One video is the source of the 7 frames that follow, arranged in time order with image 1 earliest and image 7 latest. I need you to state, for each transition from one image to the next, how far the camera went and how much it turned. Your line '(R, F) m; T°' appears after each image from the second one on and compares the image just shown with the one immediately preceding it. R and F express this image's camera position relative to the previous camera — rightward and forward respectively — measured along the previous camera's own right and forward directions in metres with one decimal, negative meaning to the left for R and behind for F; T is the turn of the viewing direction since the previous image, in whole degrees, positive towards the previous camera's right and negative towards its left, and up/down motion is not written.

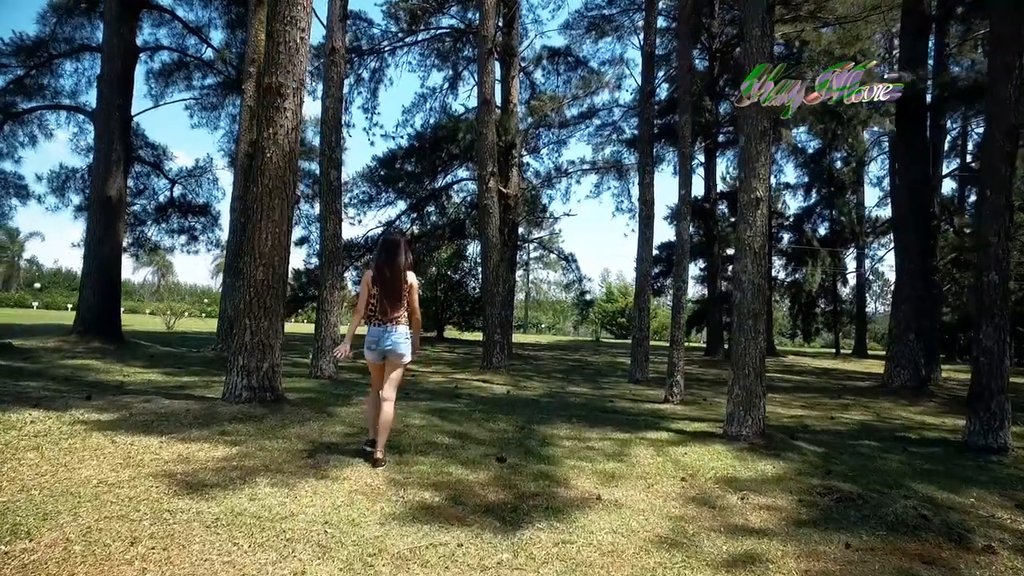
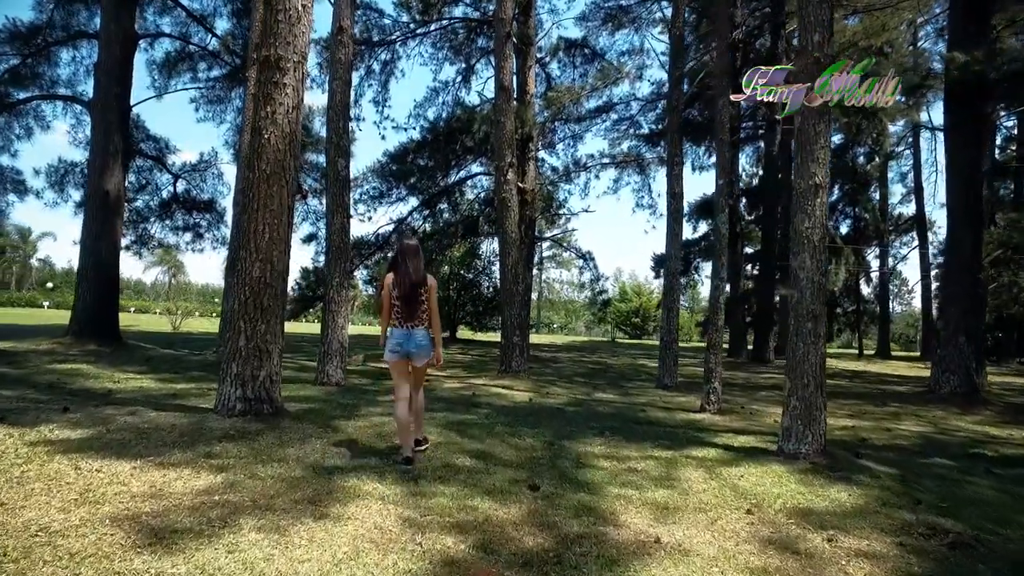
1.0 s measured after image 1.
(-0.2, +0.8) m; -1°
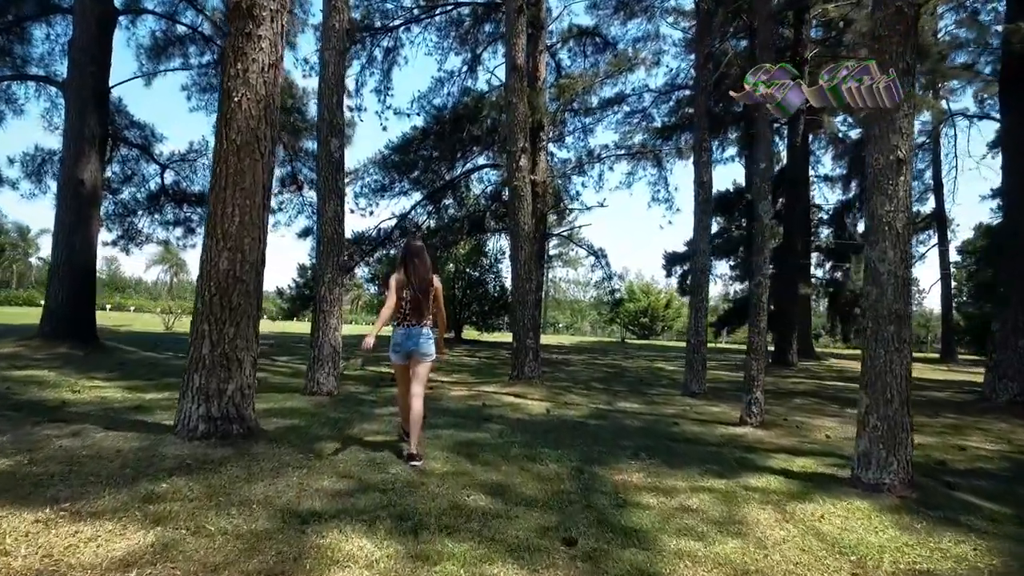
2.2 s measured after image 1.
(-0.1, +1.1) m; 0°
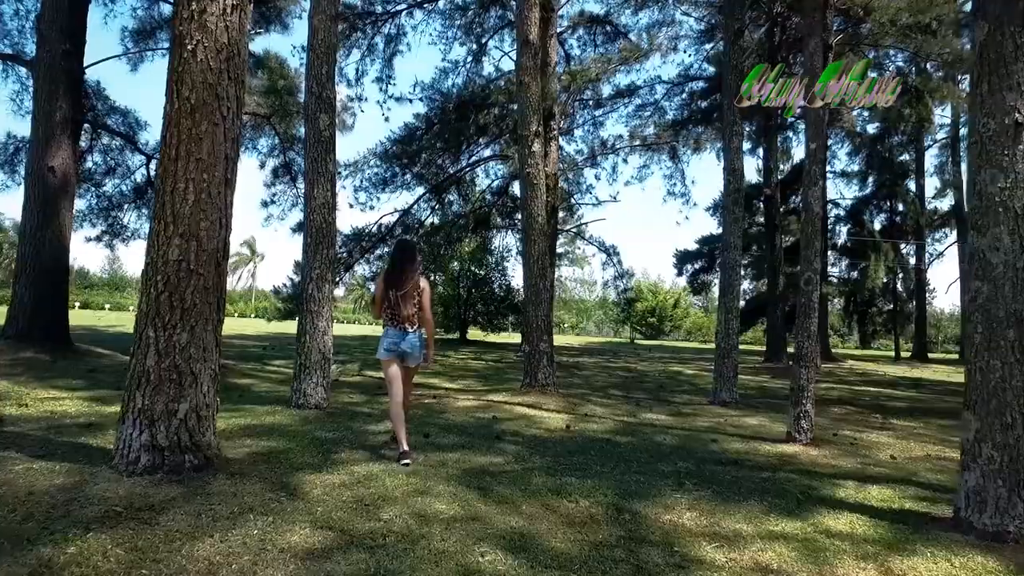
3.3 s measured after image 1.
(-0.1, +1.0) m; 0°
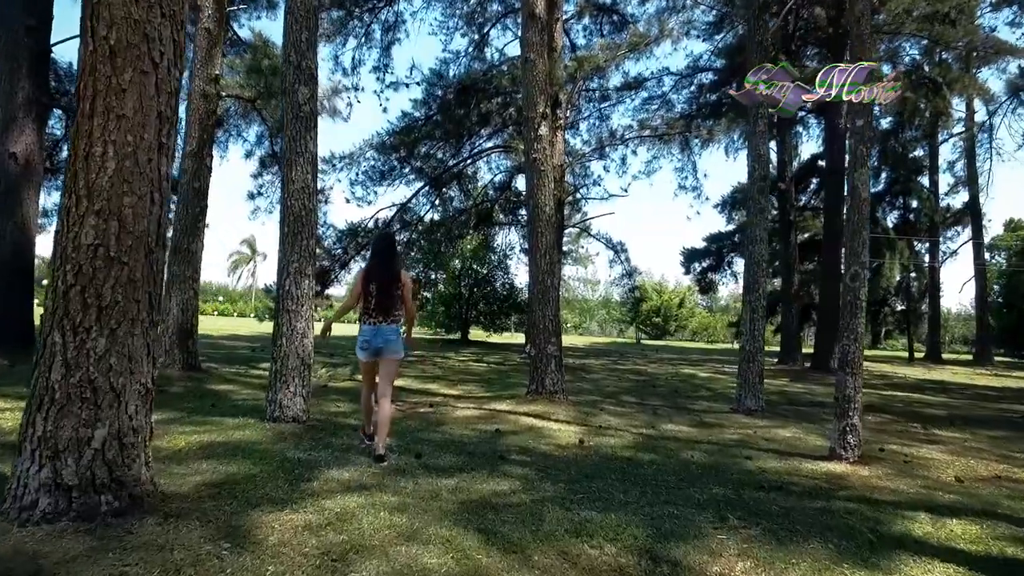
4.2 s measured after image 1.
(0.0, +0.9) m; 0°
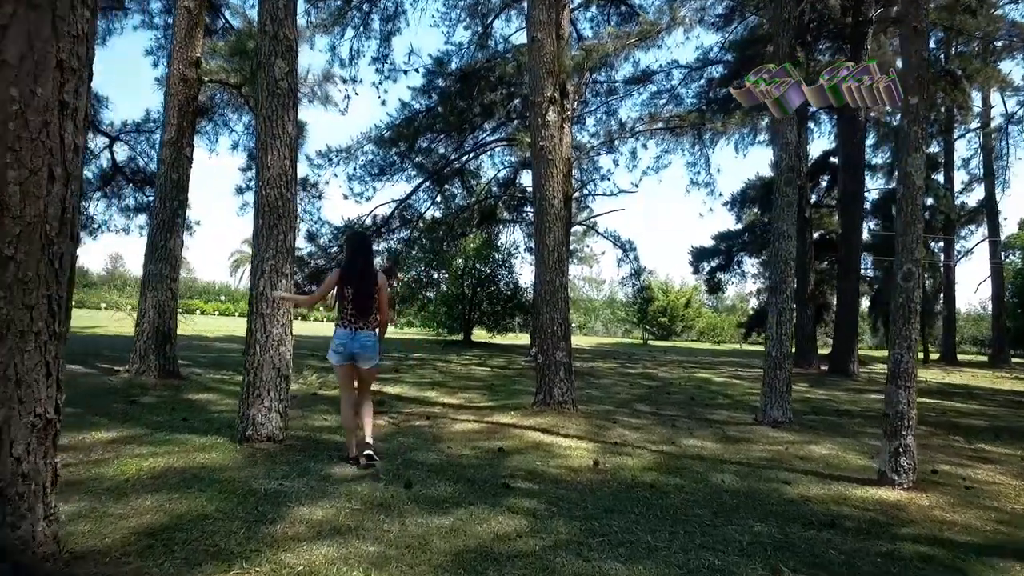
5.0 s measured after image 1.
(0.0, +0.8) m; 0°
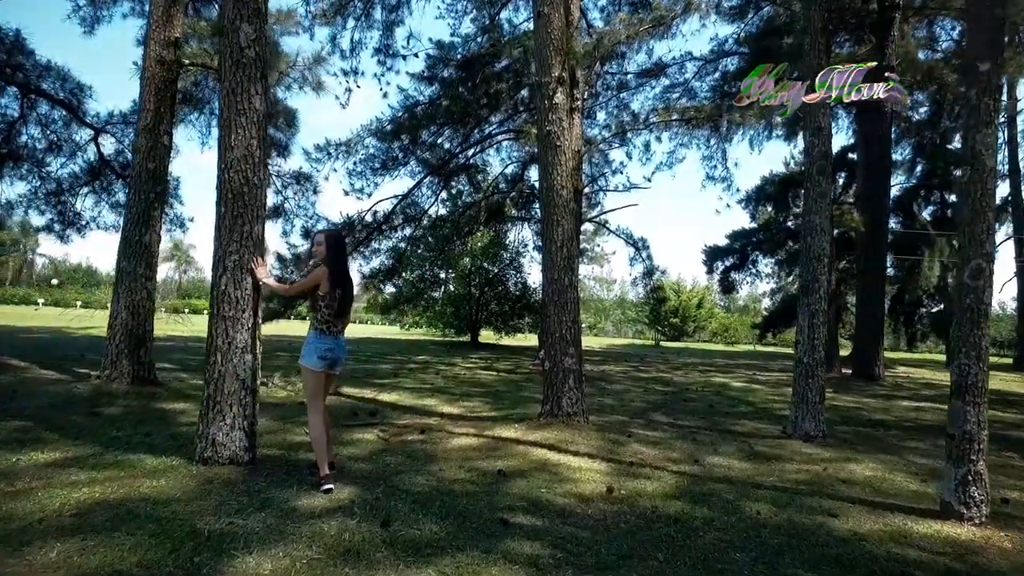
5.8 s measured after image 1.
(+0.1, +0.8) m; -1°
